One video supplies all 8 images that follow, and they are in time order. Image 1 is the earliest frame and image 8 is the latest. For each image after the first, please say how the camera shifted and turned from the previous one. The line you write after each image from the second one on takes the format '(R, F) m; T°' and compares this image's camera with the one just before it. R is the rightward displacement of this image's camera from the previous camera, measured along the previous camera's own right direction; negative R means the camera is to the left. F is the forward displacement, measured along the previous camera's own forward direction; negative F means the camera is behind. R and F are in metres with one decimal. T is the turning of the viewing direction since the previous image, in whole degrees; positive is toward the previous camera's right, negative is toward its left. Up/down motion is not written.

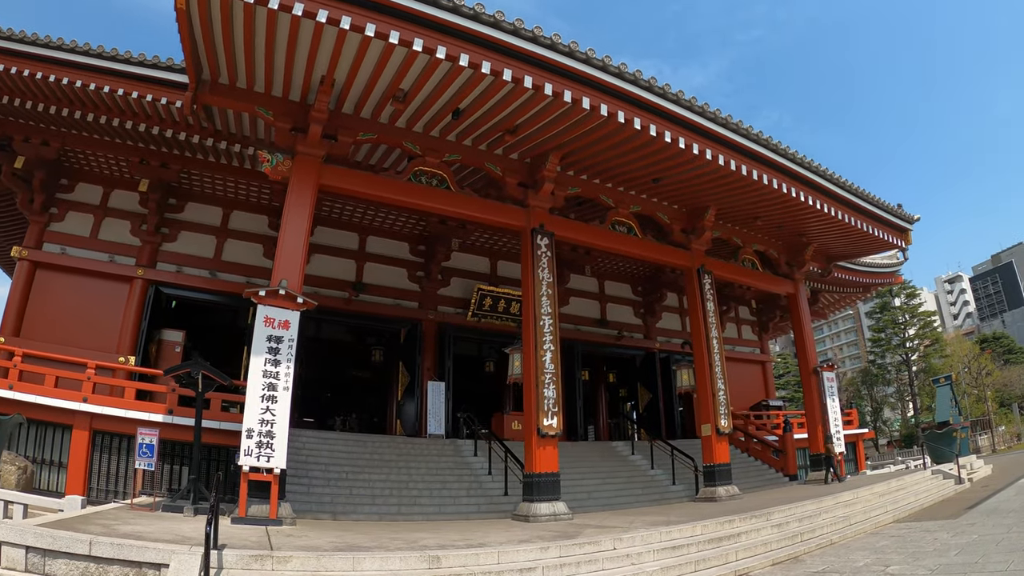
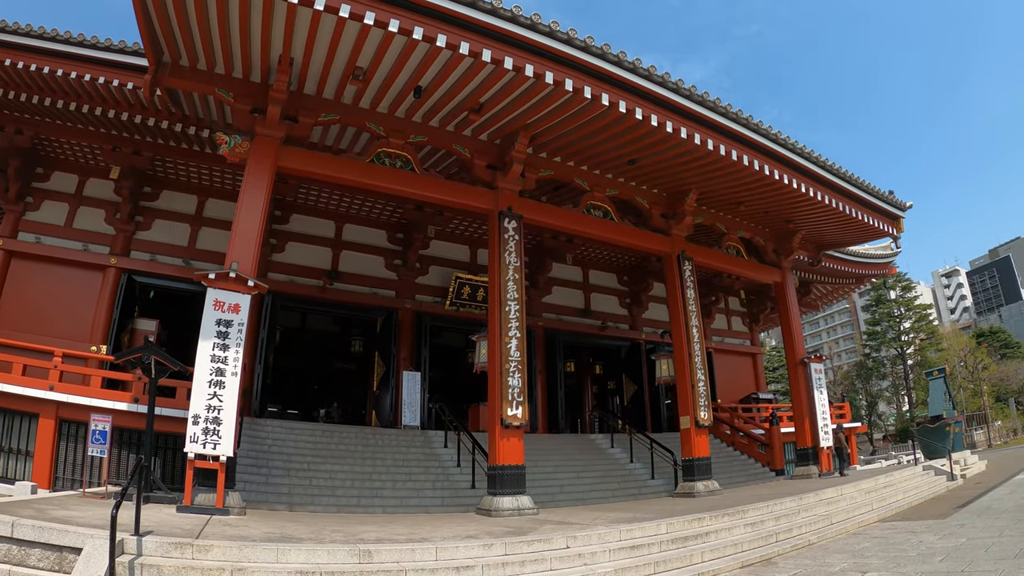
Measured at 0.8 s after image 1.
(+0.6, +0.3) m; -1°
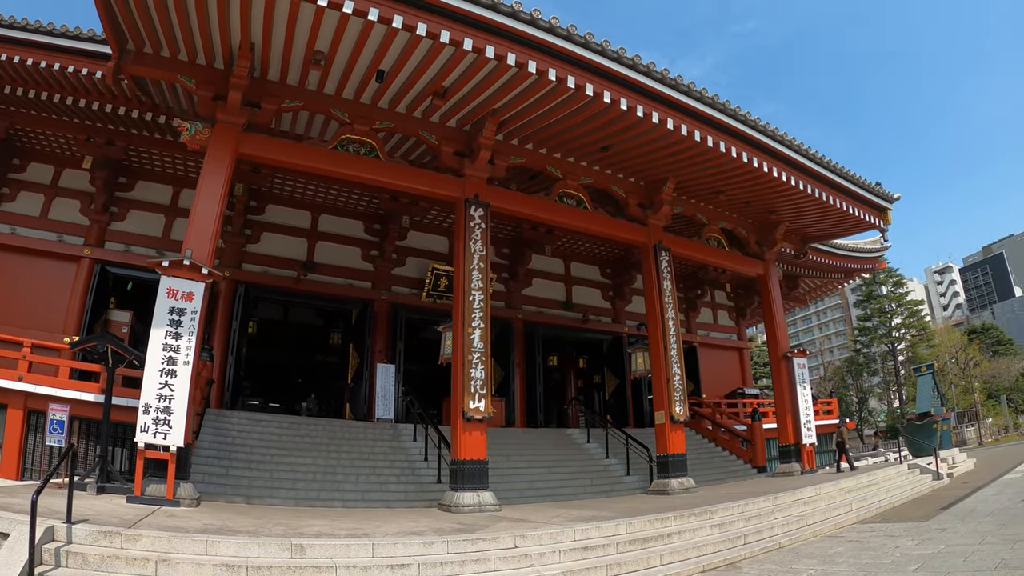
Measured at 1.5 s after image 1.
(+0.5, +0.2) m; -1°
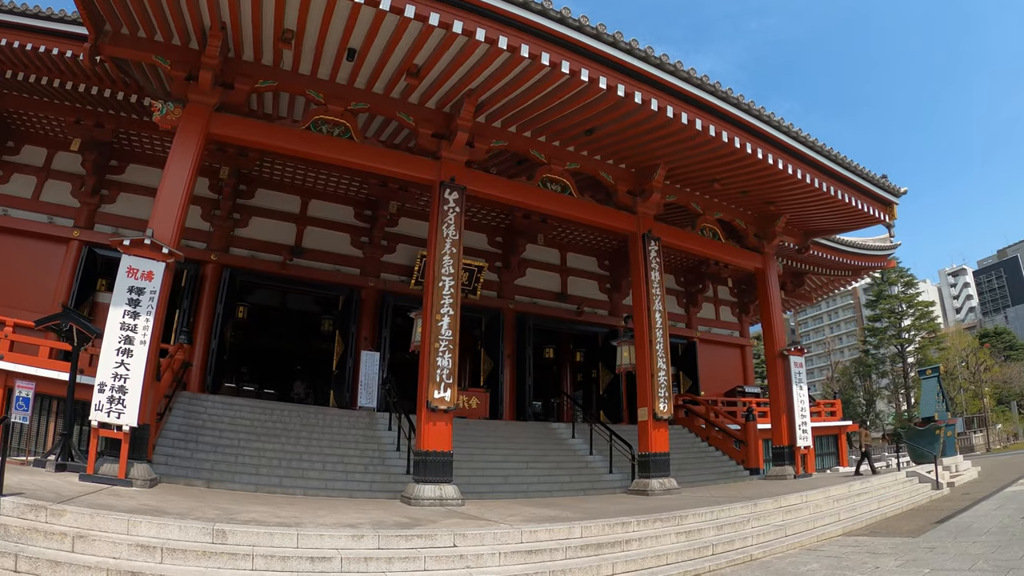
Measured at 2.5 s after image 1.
(+0.6, +0.2) m; -2°
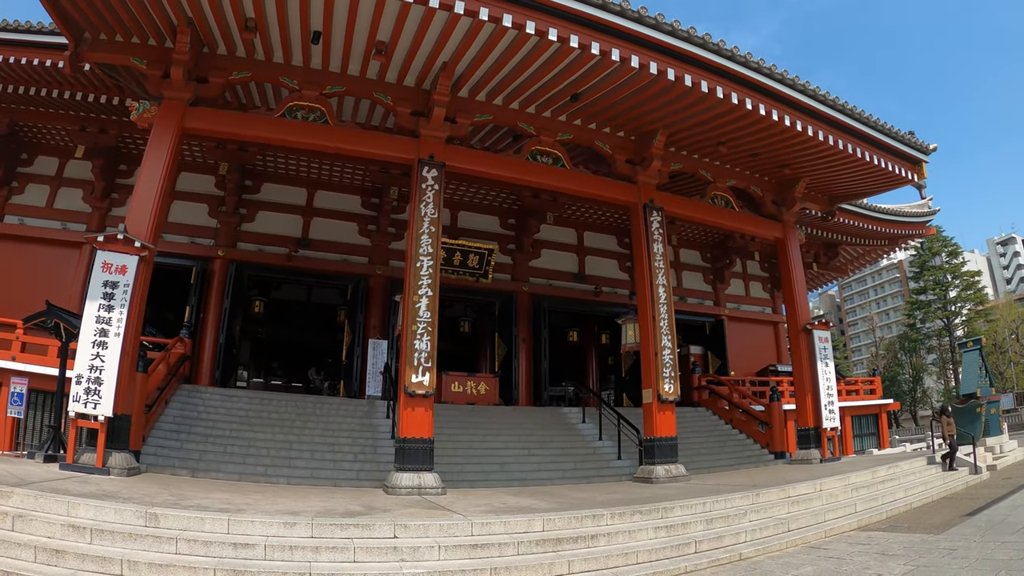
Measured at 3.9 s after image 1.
(+0.9, +0.4) m; -6°
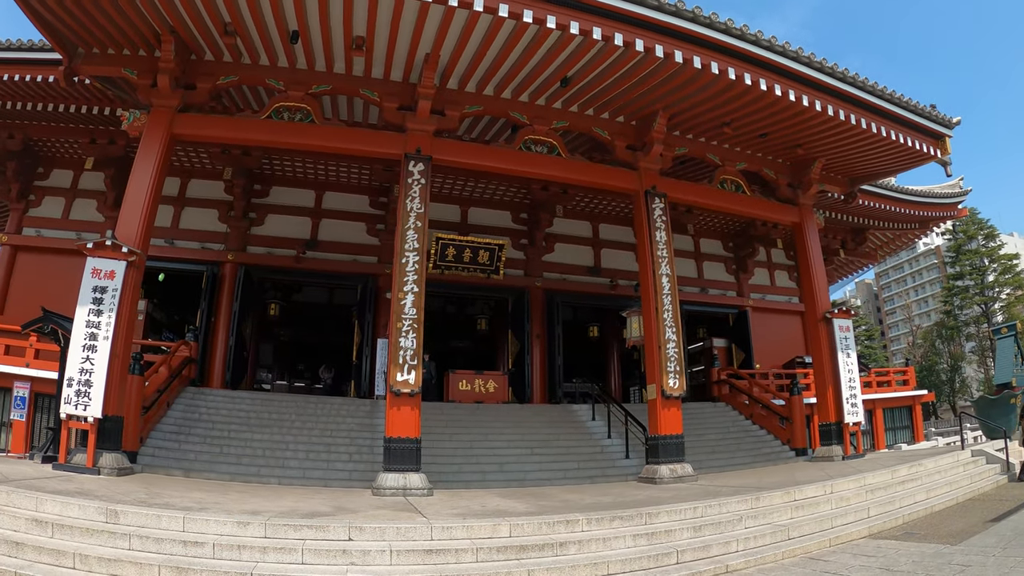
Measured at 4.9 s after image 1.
(+0.6, +0.2) m; -4°
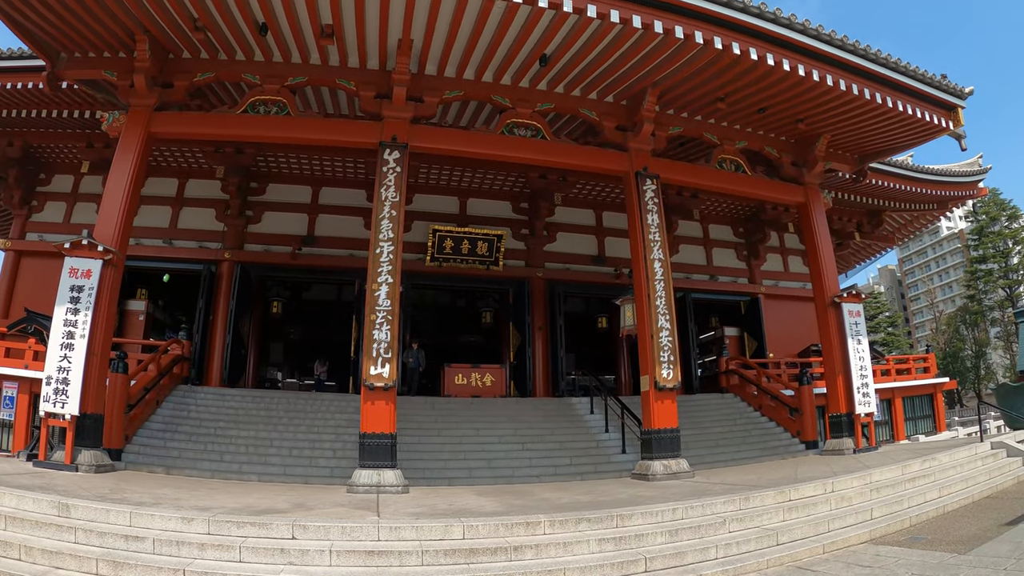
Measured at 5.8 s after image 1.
(+0.6, +0.3) m; -3°
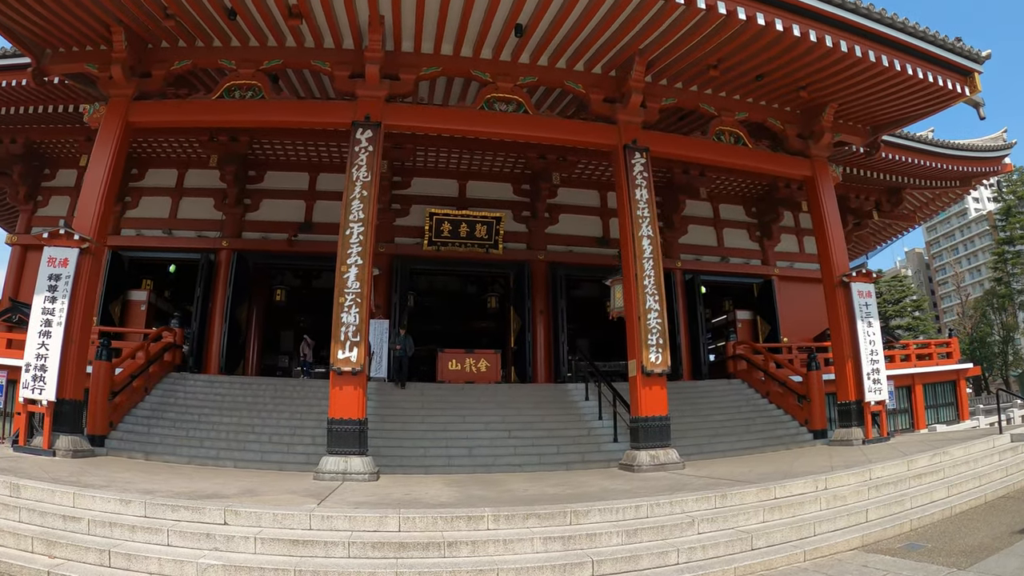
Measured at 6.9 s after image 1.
(+0.7, +0.3) m; -4°
